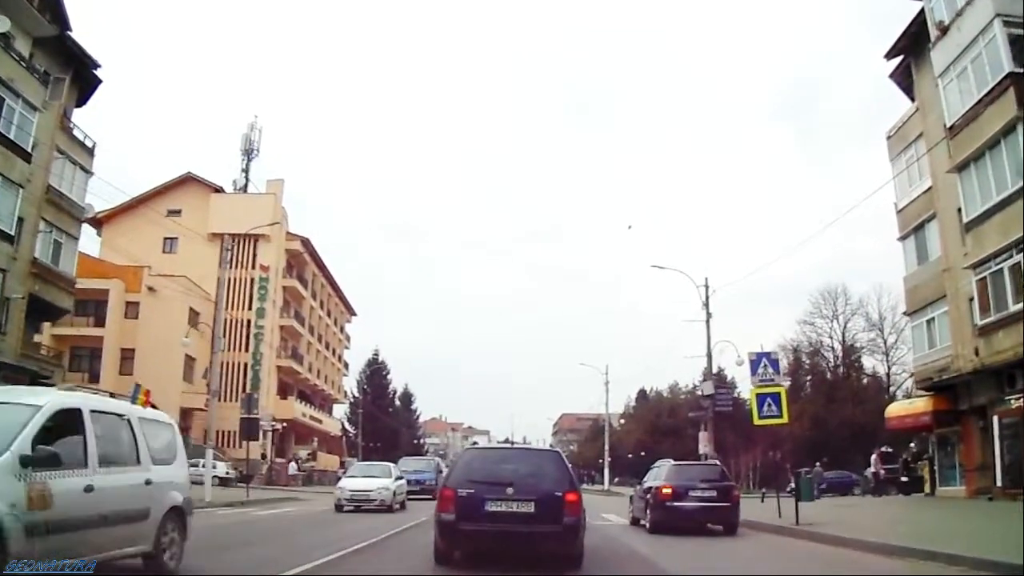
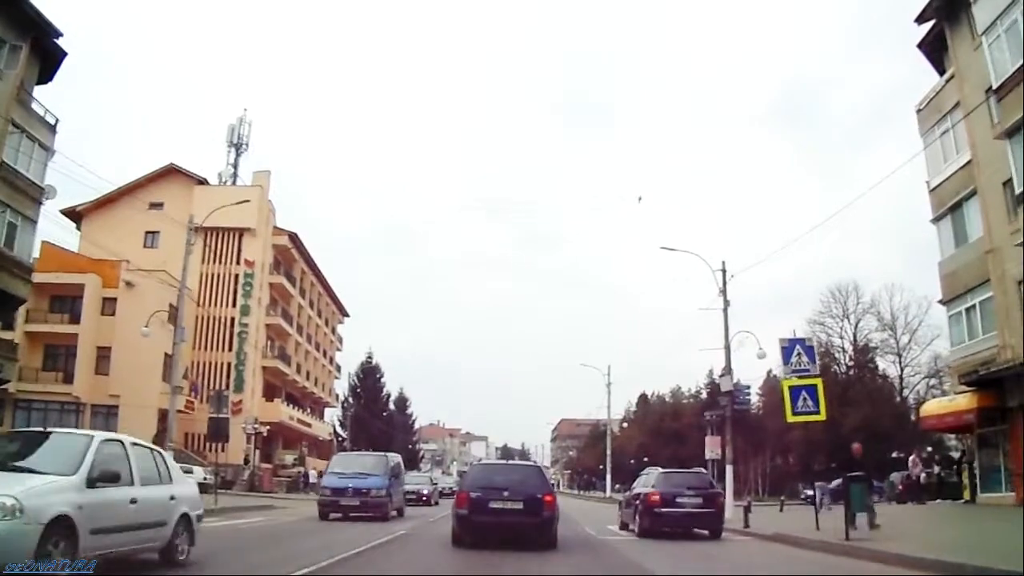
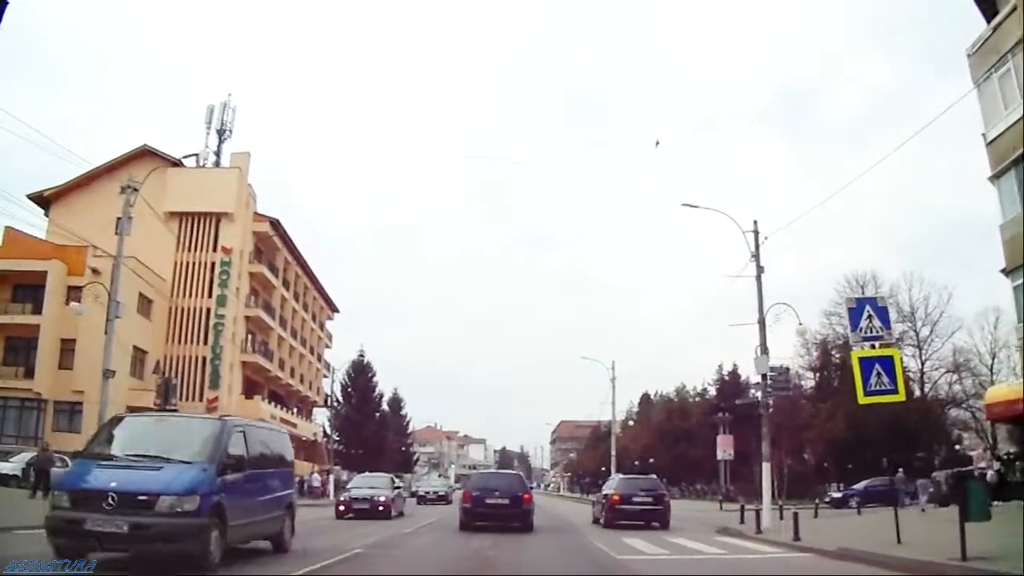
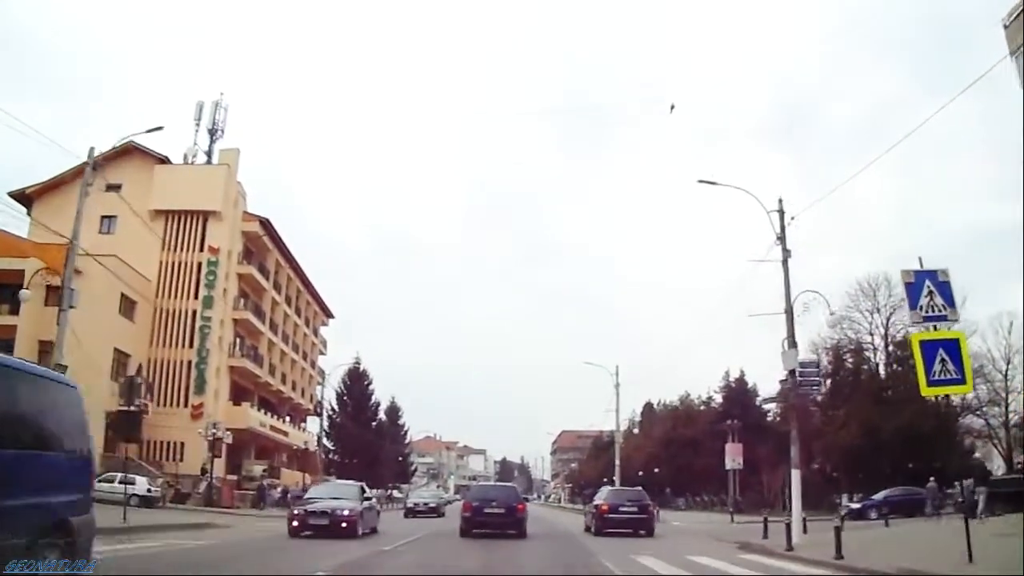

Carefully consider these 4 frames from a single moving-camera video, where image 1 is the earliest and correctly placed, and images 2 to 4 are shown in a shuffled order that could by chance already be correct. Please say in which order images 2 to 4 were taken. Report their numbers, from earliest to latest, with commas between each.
2, 3, 4
